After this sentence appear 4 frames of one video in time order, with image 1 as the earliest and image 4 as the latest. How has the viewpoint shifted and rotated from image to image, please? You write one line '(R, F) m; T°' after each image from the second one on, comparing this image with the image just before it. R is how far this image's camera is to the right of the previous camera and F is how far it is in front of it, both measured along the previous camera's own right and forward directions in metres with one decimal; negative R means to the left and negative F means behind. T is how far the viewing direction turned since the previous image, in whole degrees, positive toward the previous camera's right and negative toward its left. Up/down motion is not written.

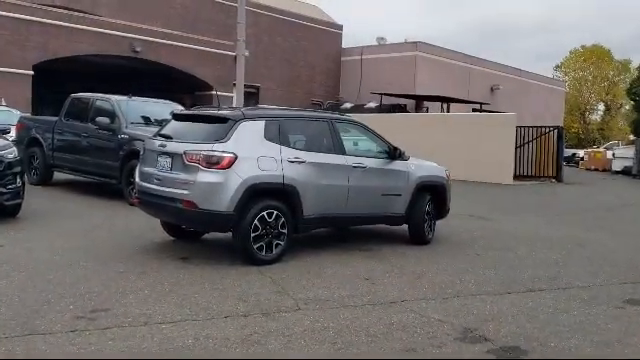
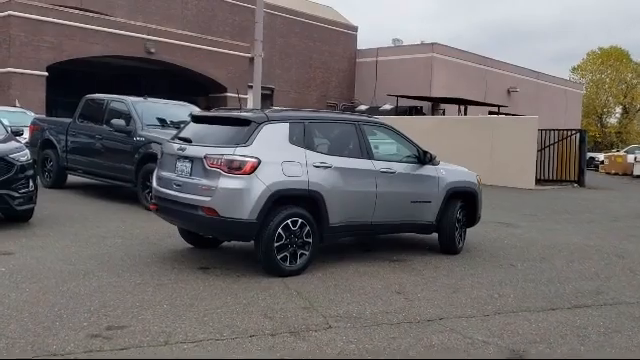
(-0.2, +0.4) m; -1°
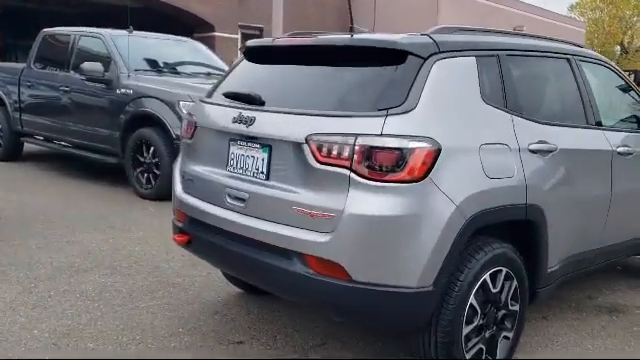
(-1.4, +4.0) m; +2°
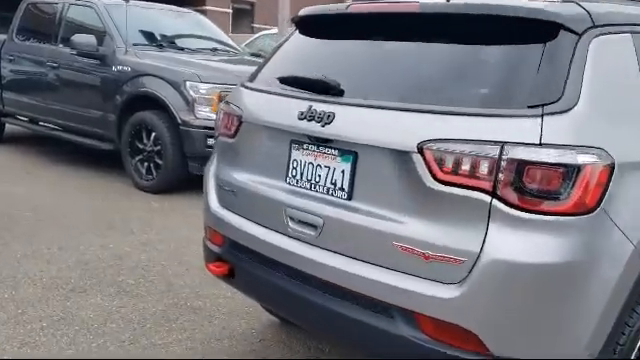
(-0.5, +0.9) m; +1°
